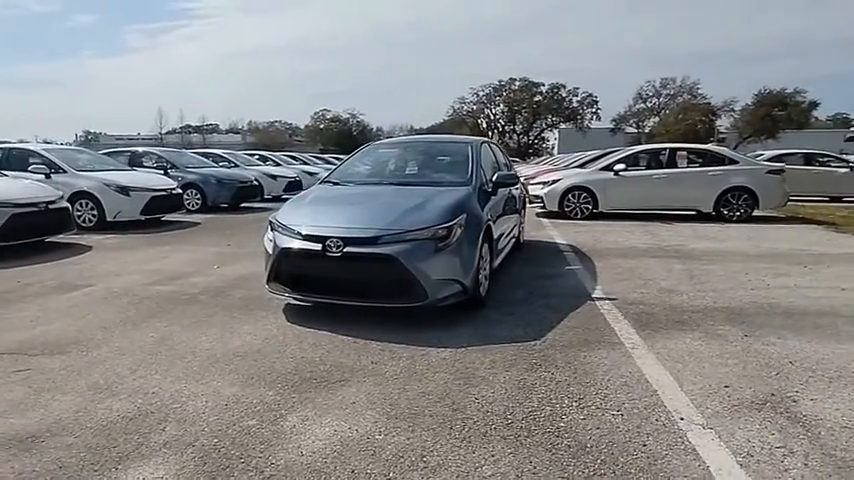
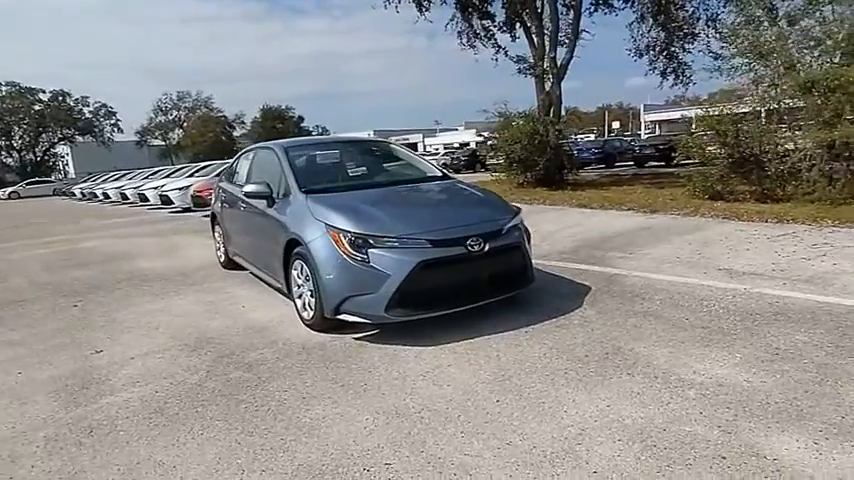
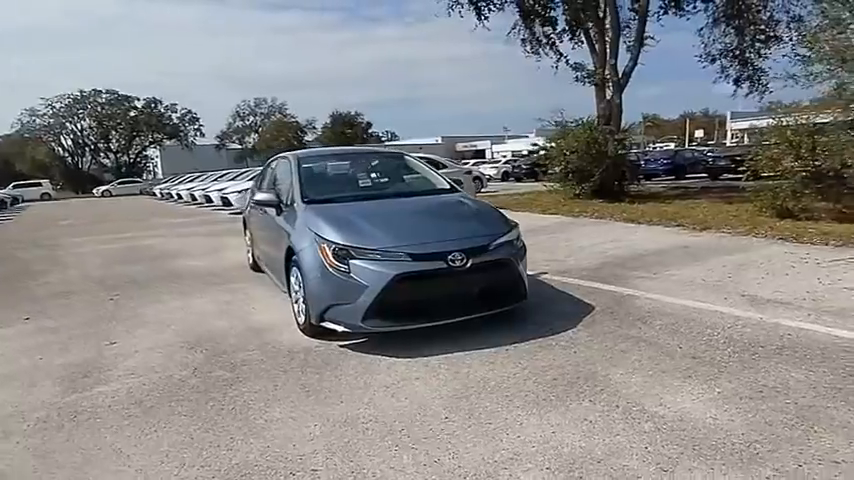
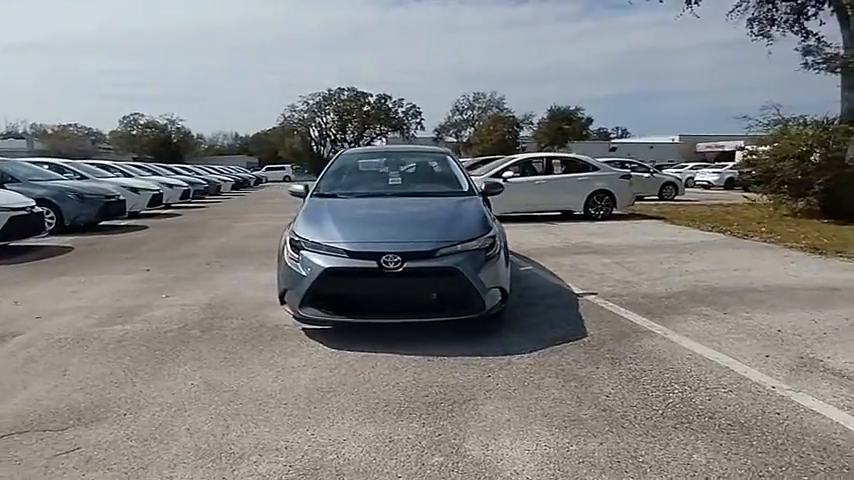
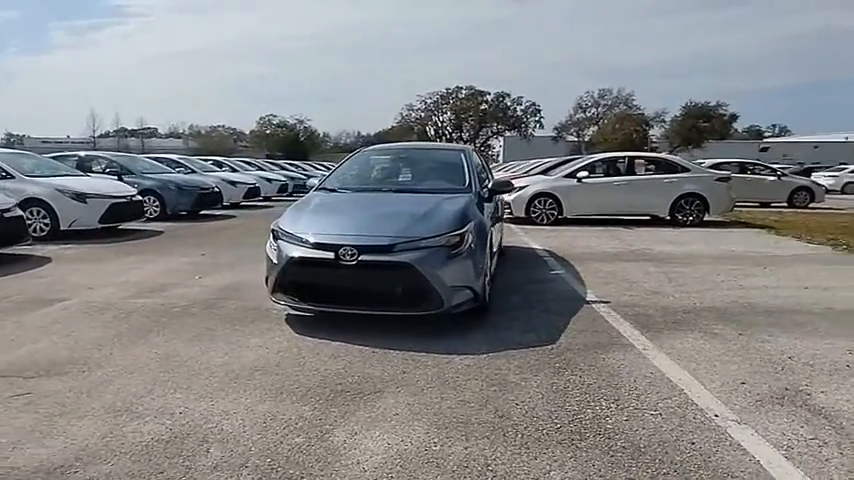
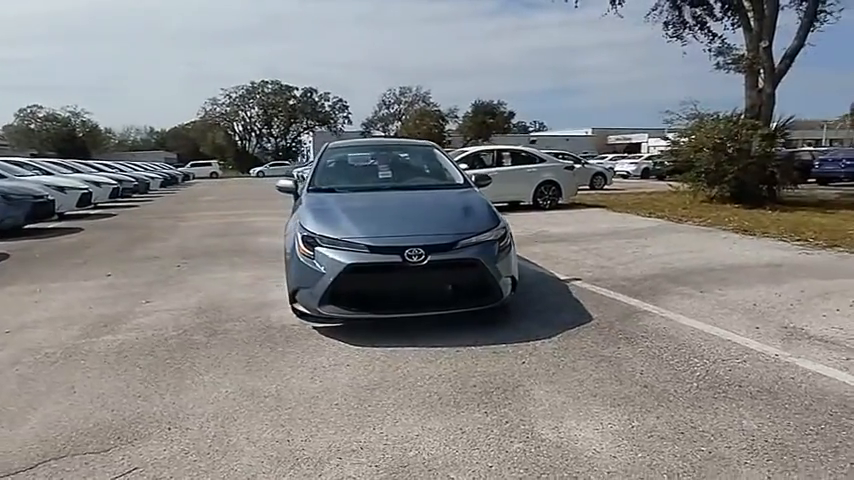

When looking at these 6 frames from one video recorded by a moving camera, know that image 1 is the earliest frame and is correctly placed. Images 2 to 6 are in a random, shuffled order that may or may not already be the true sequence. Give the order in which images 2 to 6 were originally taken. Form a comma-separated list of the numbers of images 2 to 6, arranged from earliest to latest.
5, 4, 6, 3, 2
